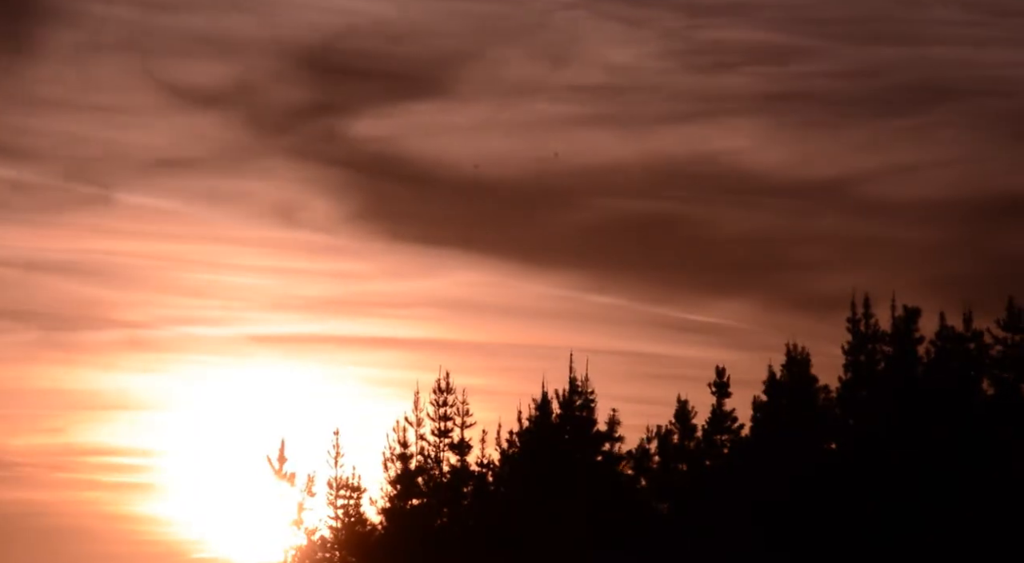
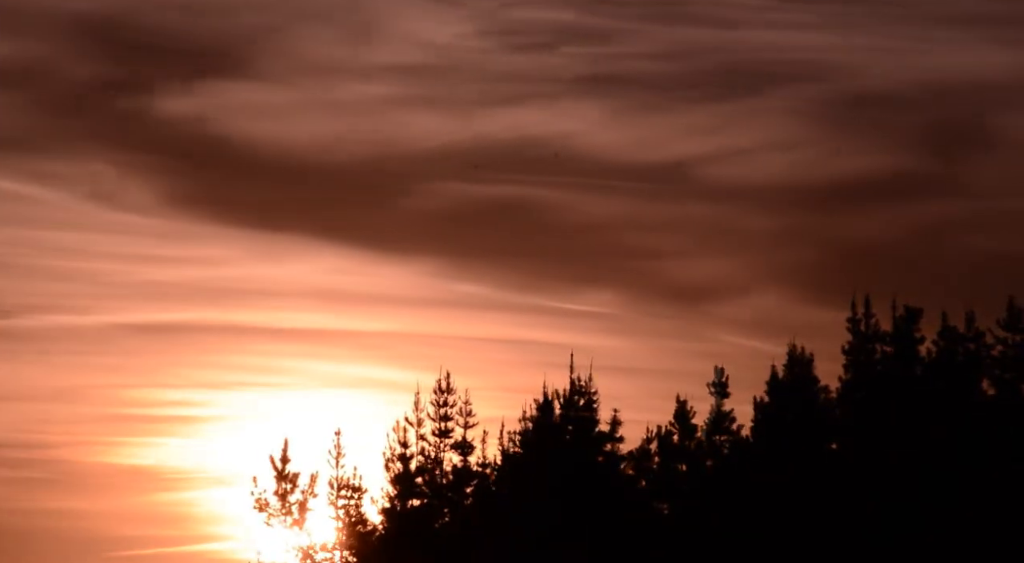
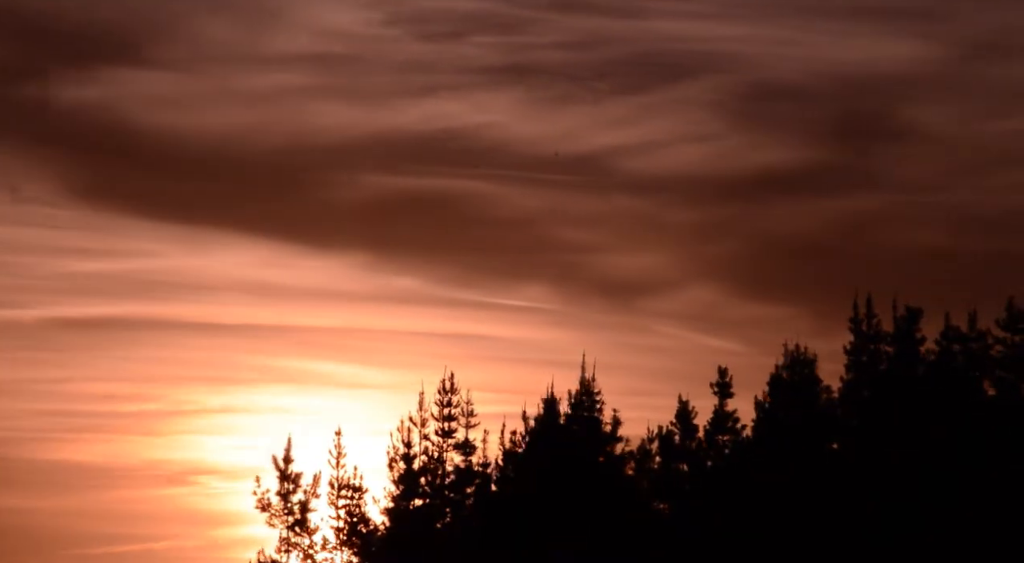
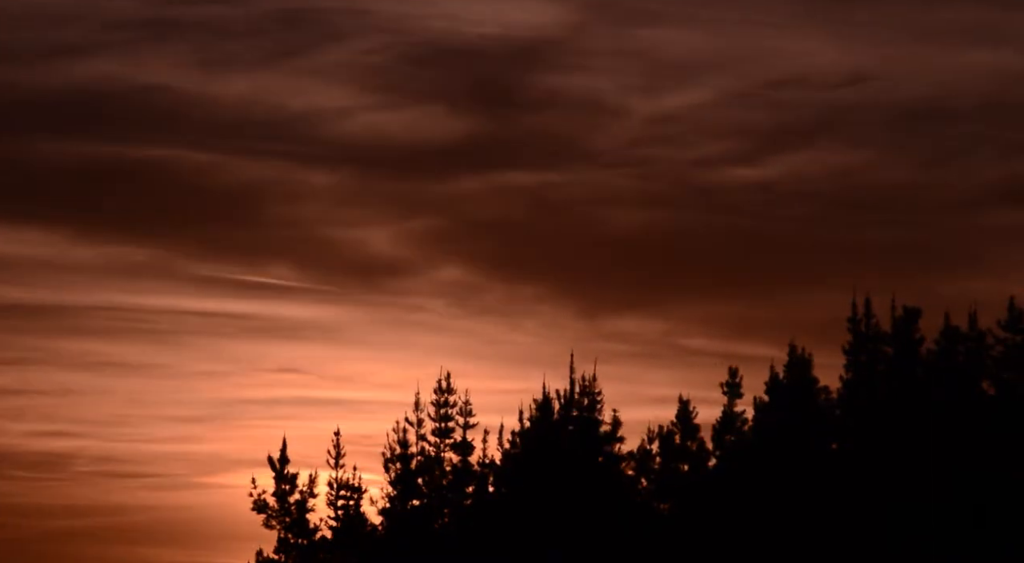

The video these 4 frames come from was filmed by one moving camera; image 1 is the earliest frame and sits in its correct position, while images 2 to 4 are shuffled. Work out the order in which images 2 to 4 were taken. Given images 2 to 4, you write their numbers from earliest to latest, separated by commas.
2, 3, 4
